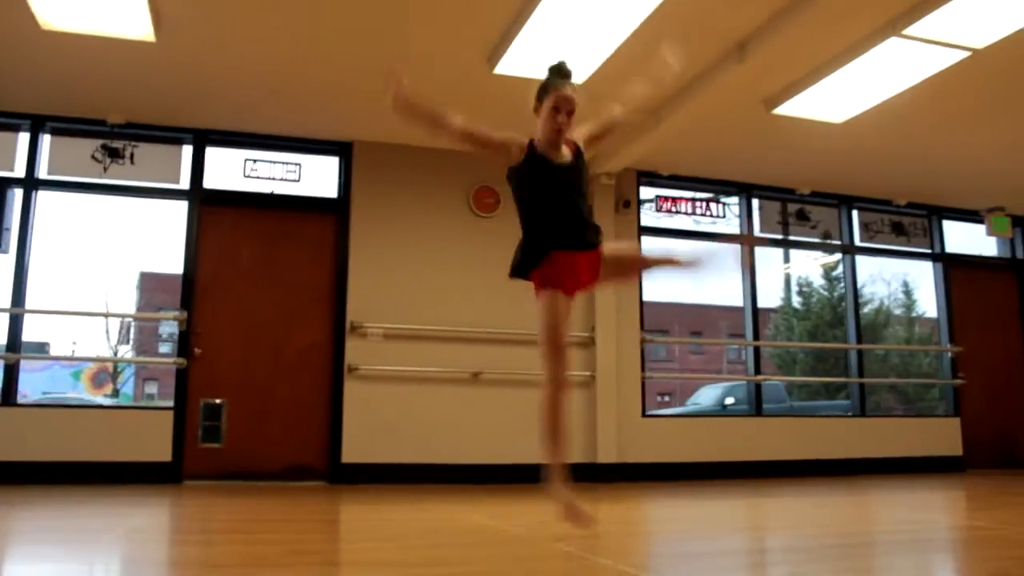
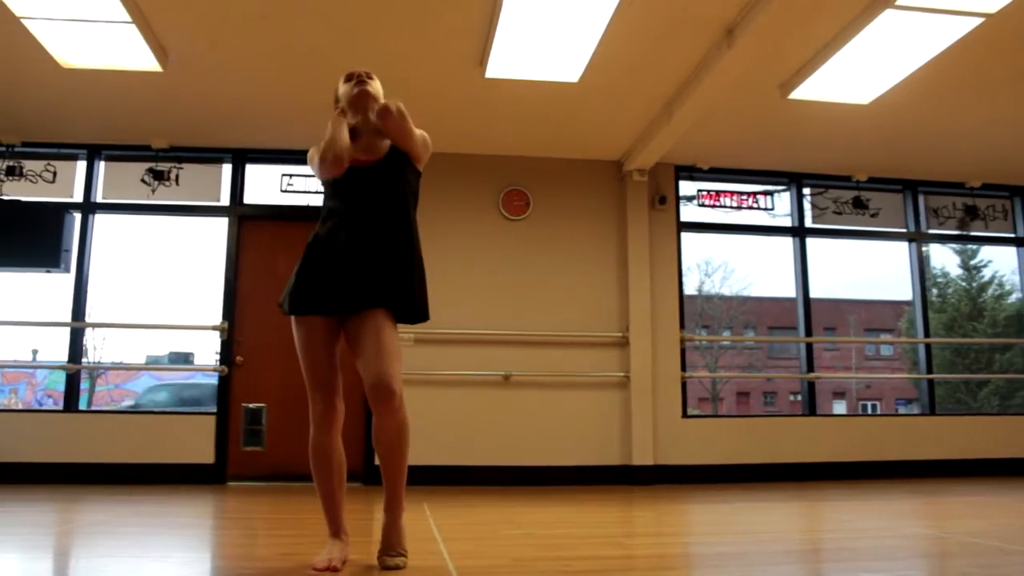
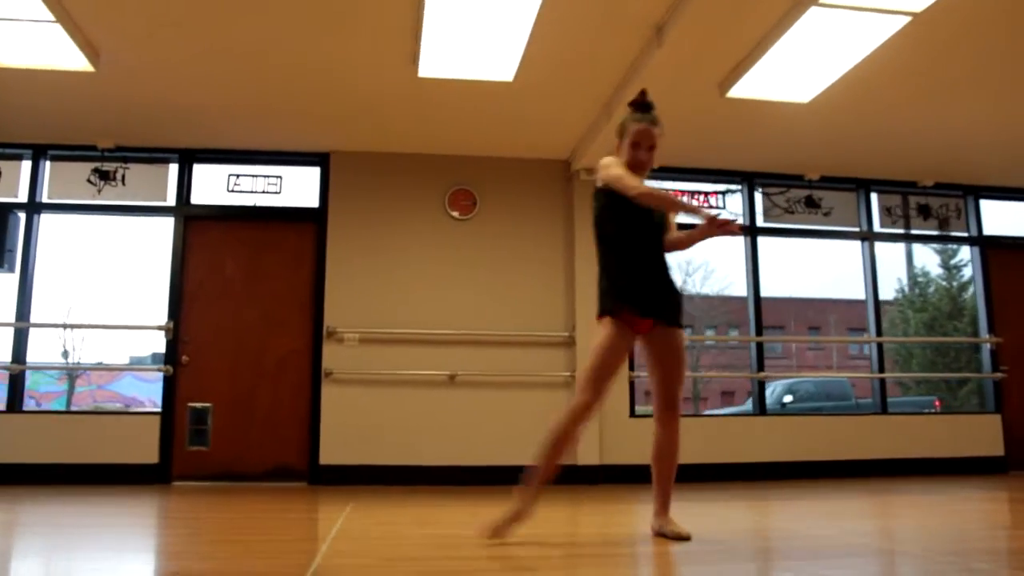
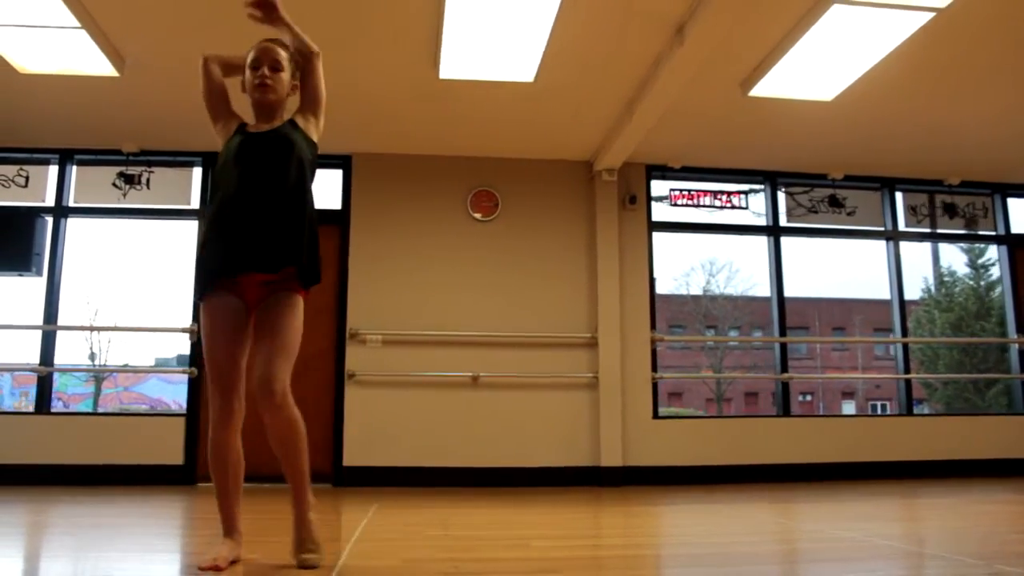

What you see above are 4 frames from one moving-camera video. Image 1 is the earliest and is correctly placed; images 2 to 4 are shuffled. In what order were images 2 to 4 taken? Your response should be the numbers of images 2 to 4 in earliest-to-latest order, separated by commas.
3, 4, 2
